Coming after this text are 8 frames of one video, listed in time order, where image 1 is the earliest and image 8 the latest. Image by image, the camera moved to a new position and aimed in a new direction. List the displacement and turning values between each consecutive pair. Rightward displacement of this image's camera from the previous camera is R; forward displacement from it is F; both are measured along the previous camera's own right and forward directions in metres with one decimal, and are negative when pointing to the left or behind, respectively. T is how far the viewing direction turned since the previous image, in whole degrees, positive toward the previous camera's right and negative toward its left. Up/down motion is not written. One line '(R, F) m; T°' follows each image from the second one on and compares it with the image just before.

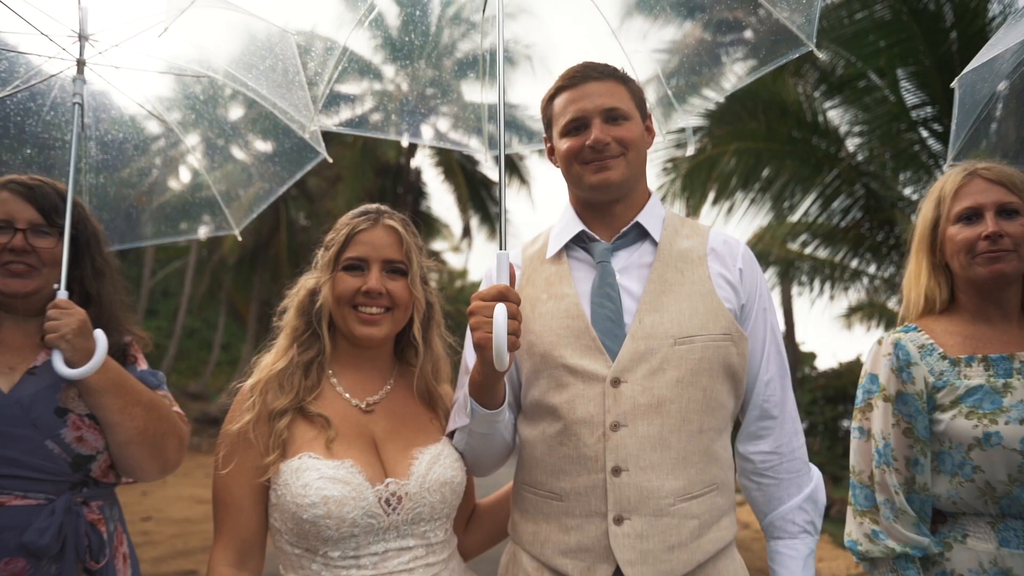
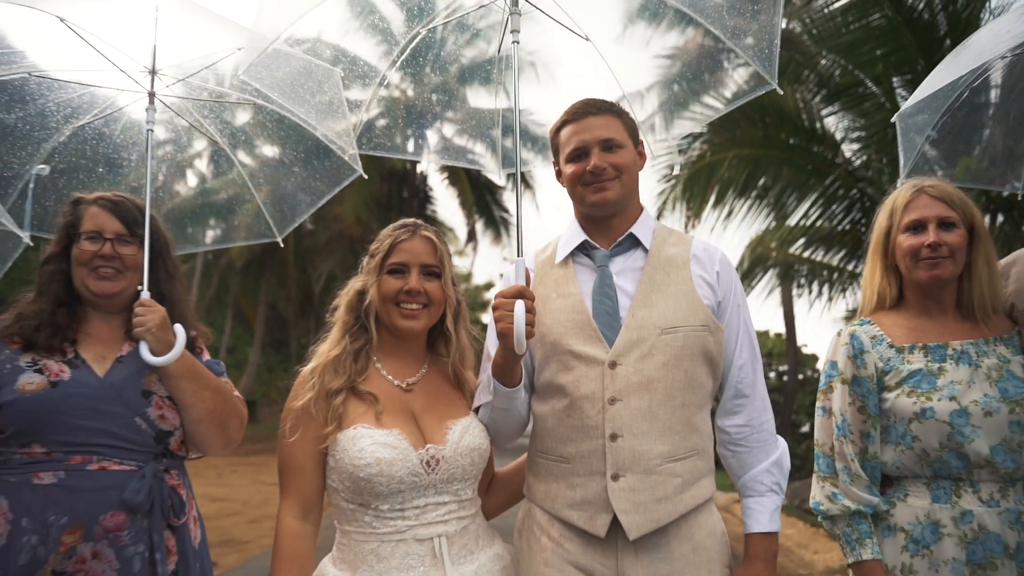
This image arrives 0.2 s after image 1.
(0.0, -0.3) m; 0°
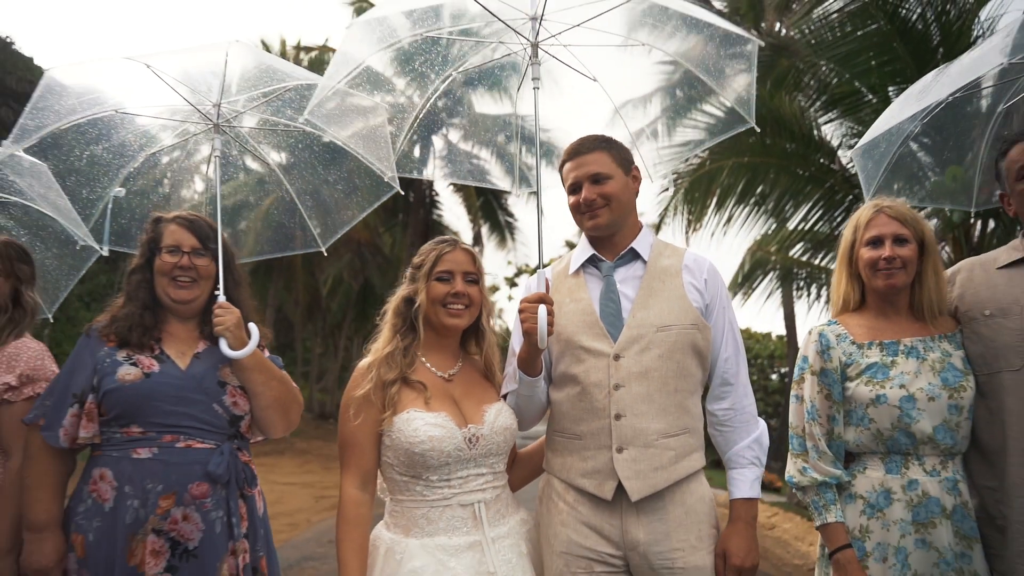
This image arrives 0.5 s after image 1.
(0.0, -0.4) m; 0°
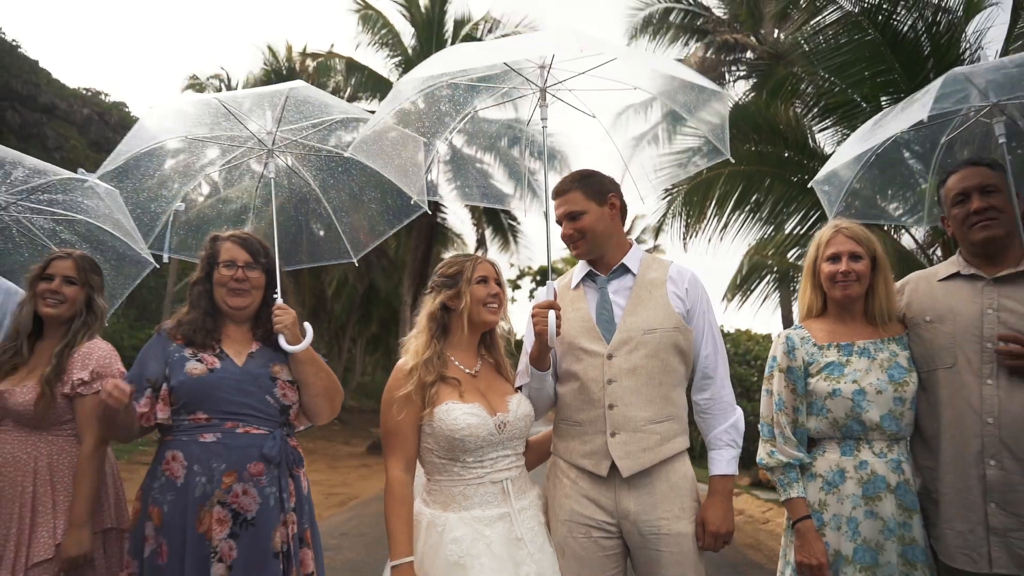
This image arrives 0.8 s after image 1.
(0.0, -0.4) m; 0°
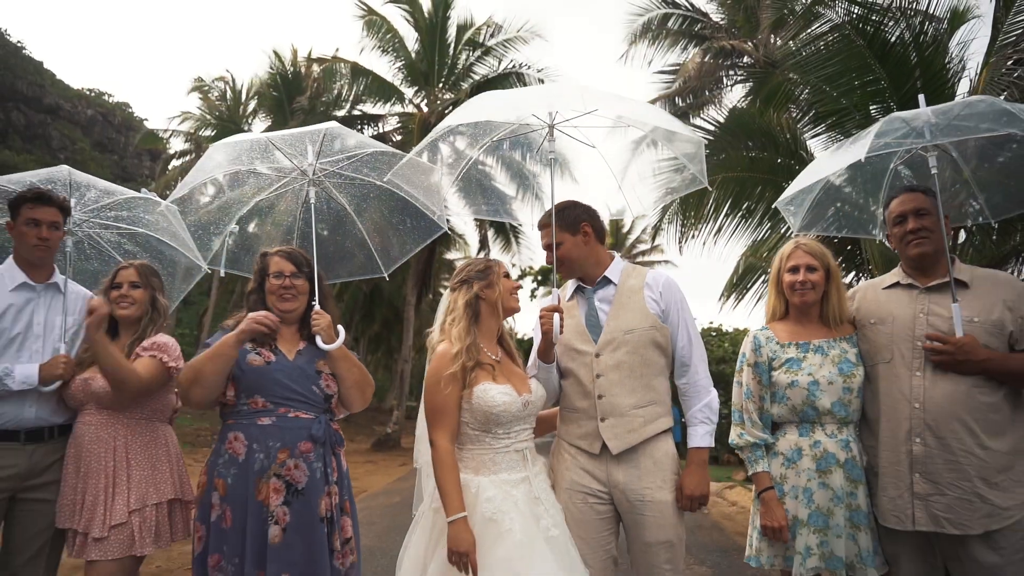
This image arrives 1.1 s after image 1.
(0.0, -0.5) m; 0°
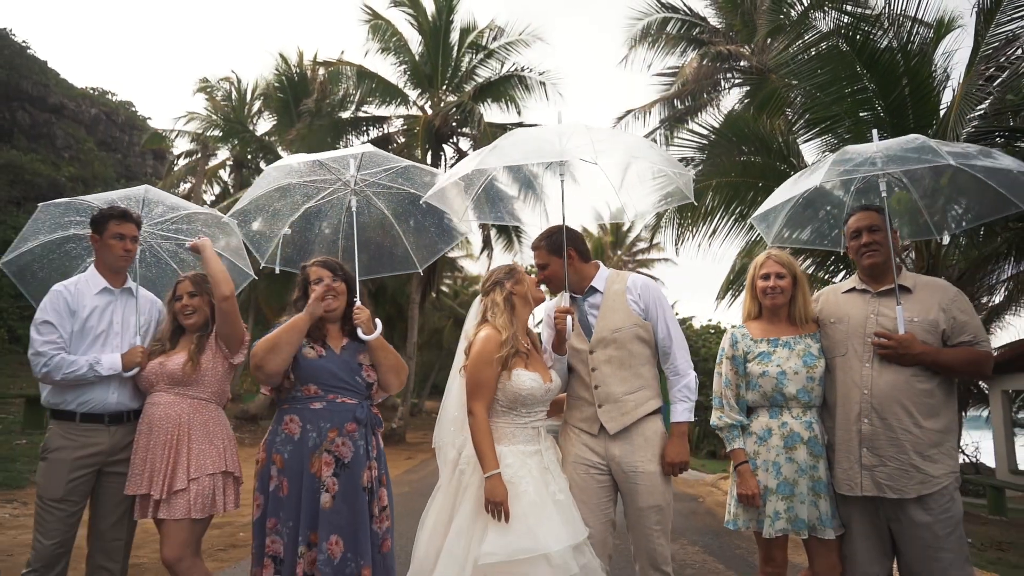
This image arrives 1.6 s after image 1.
(-0.1, -0.6) m; 0°
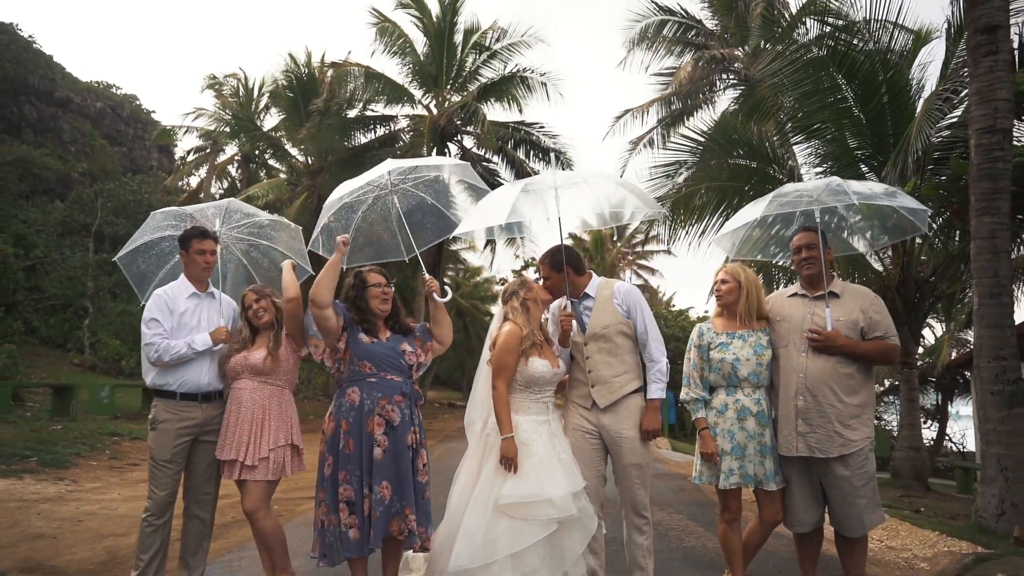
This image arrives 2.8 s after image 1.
(-0.1, -0.9) m; 0°
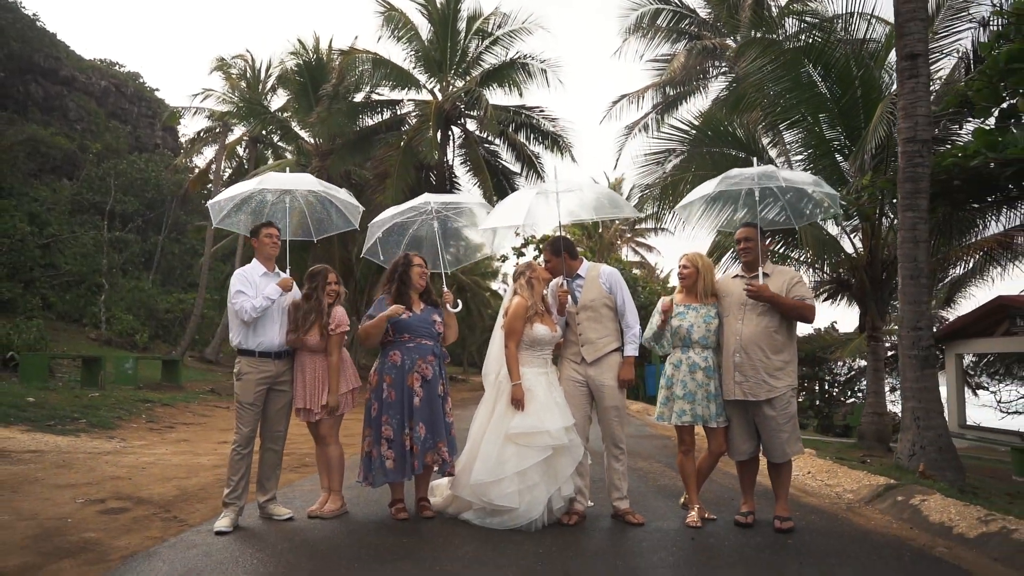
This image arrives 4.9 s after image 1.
(0.0, -1.3) m; 0°
